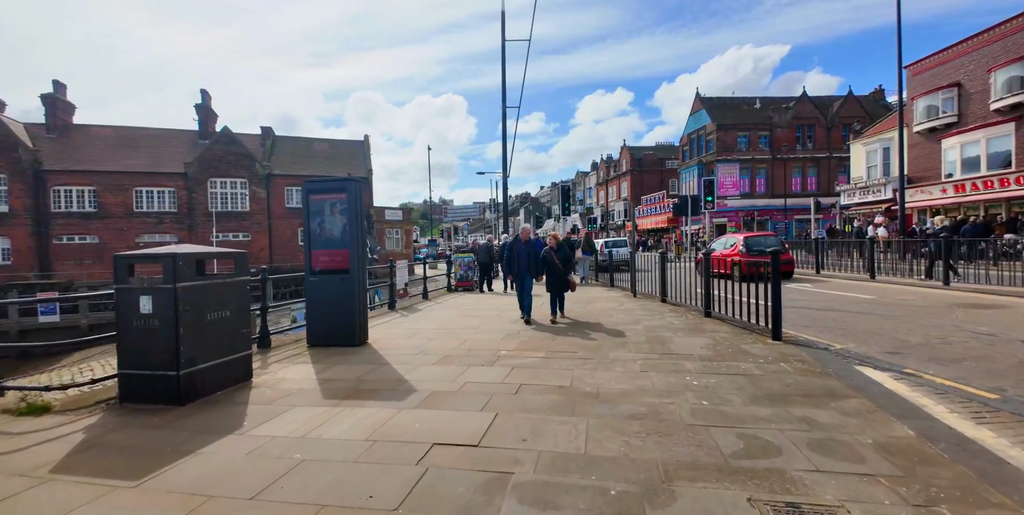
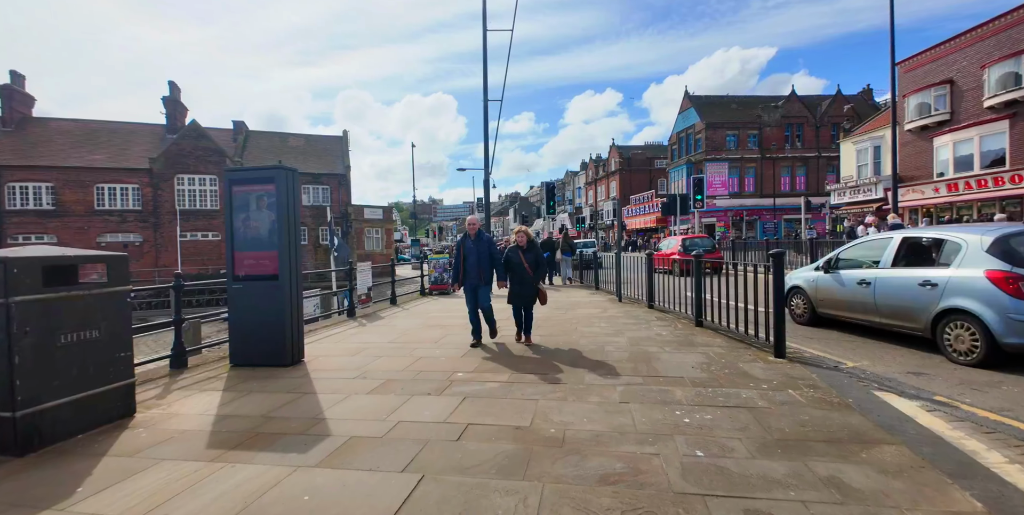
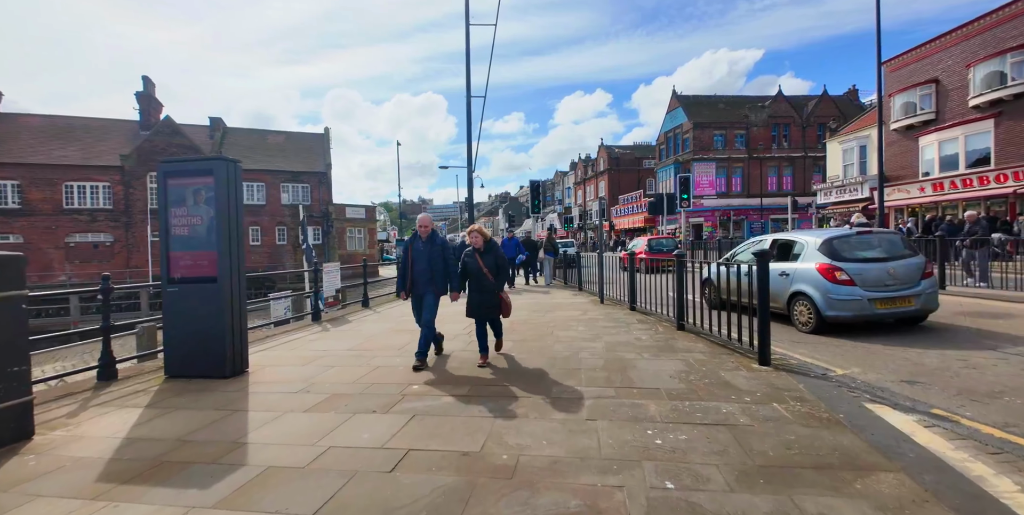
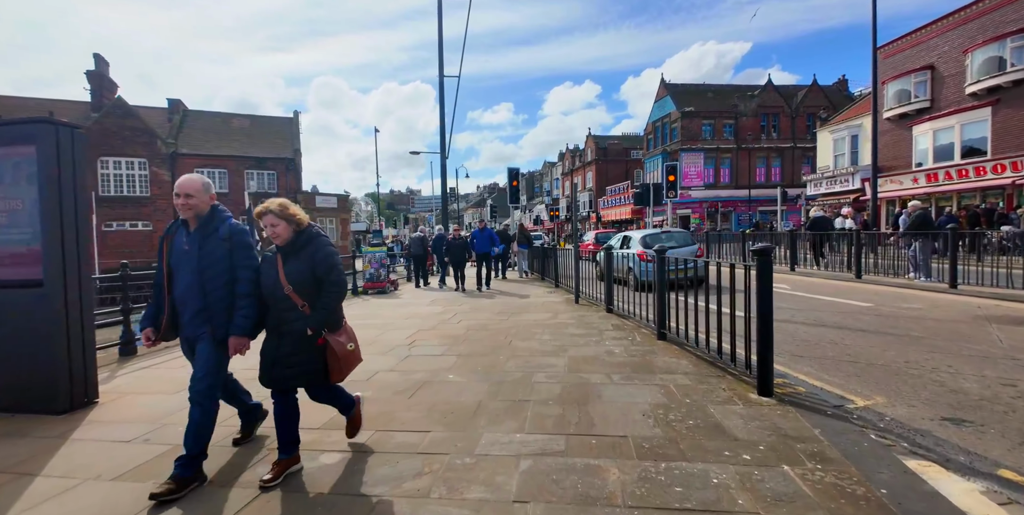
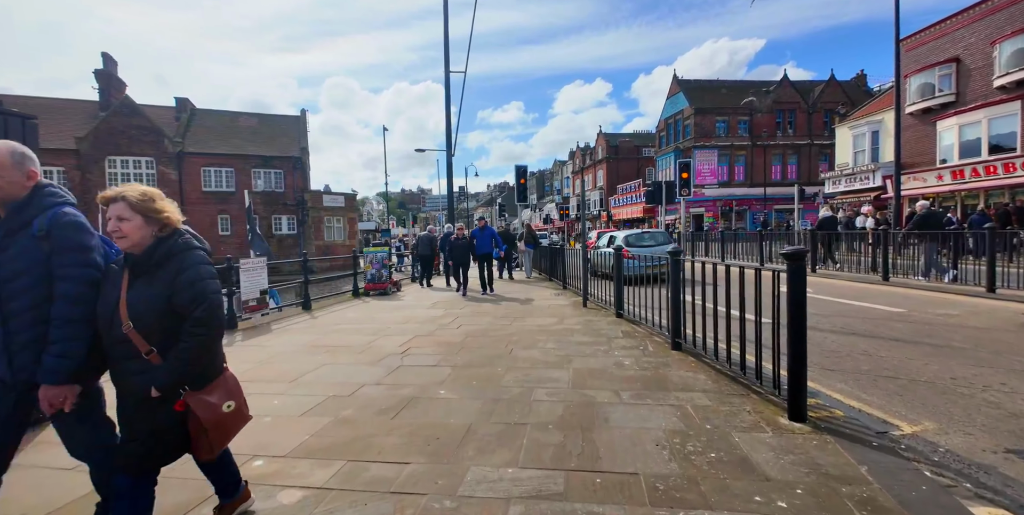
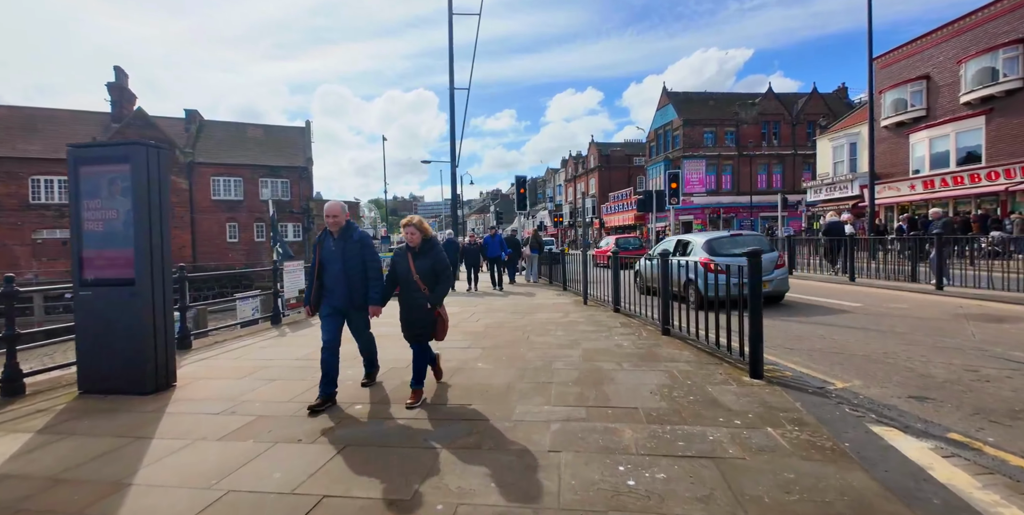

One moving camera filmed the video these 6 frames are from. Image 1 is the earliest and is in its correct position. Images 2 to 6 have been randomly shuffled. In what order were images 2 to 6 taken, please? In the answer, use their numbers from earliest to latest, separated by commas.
2, 3, 6, 4, 5
